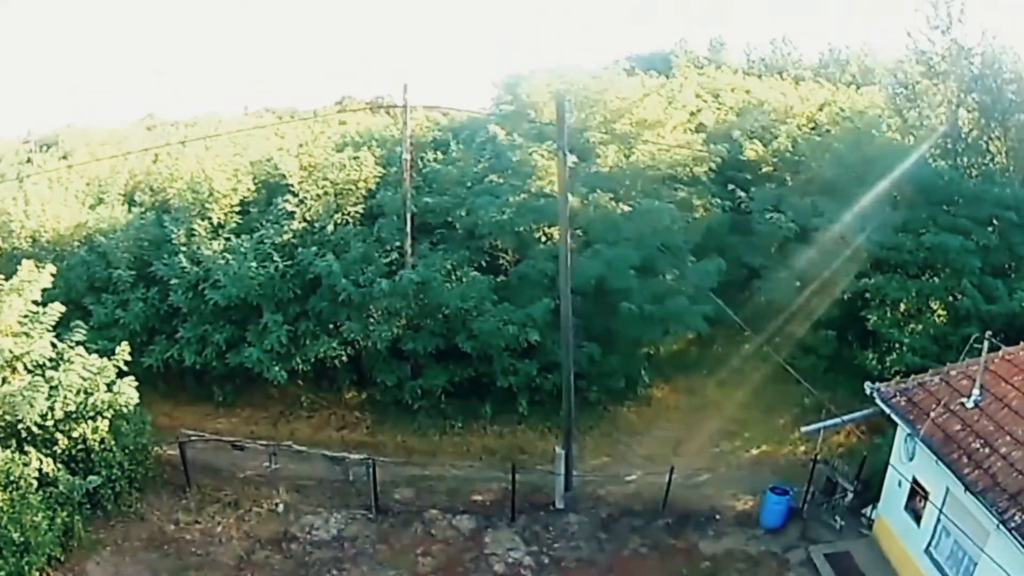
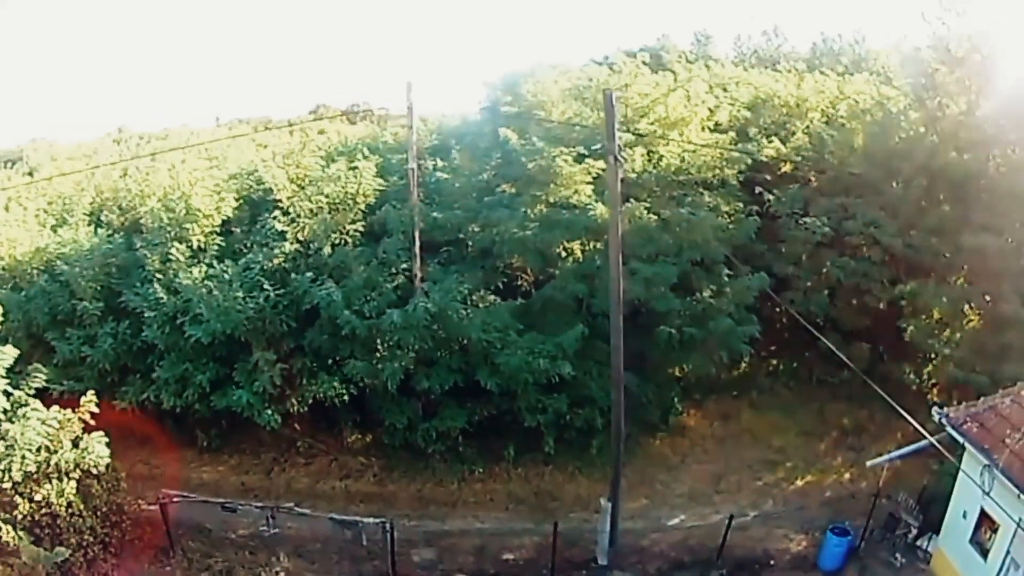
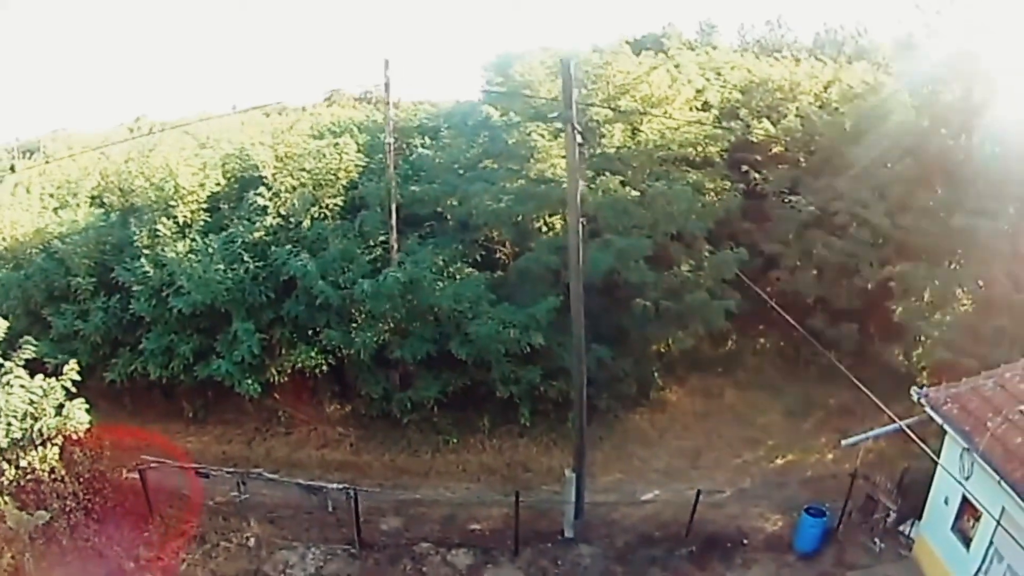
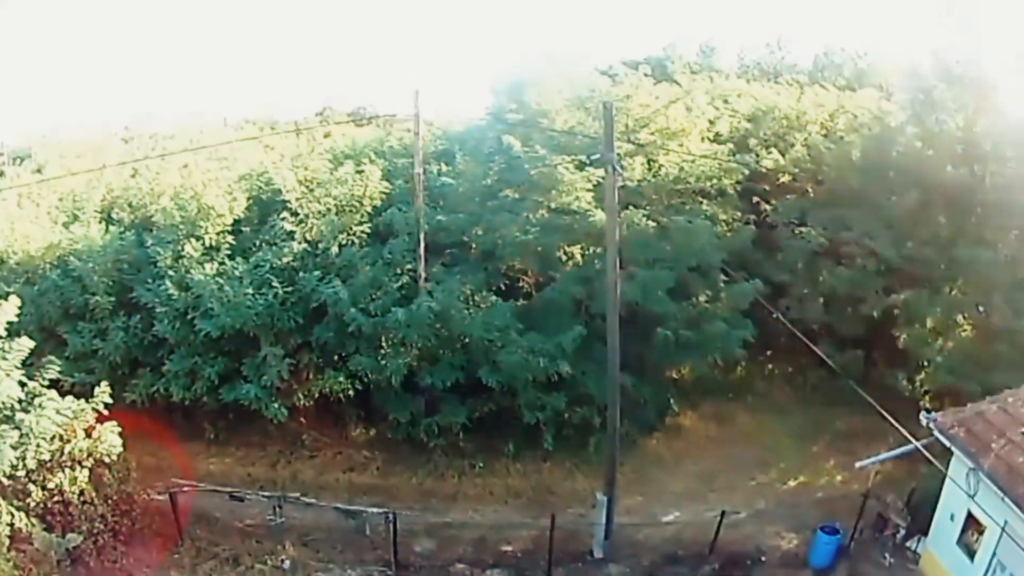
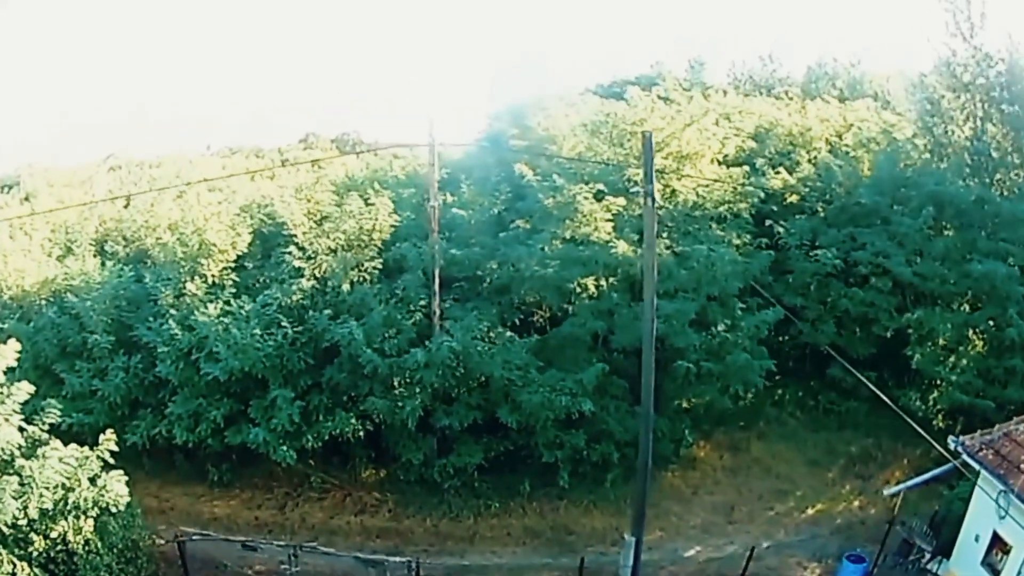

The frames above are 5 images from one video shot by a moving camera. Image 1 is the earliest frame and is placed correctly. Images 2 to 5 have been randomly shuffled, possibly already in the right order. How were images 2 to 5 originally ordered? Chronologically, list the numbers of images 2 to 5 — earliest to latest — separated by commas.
4, 5, 2, 3
